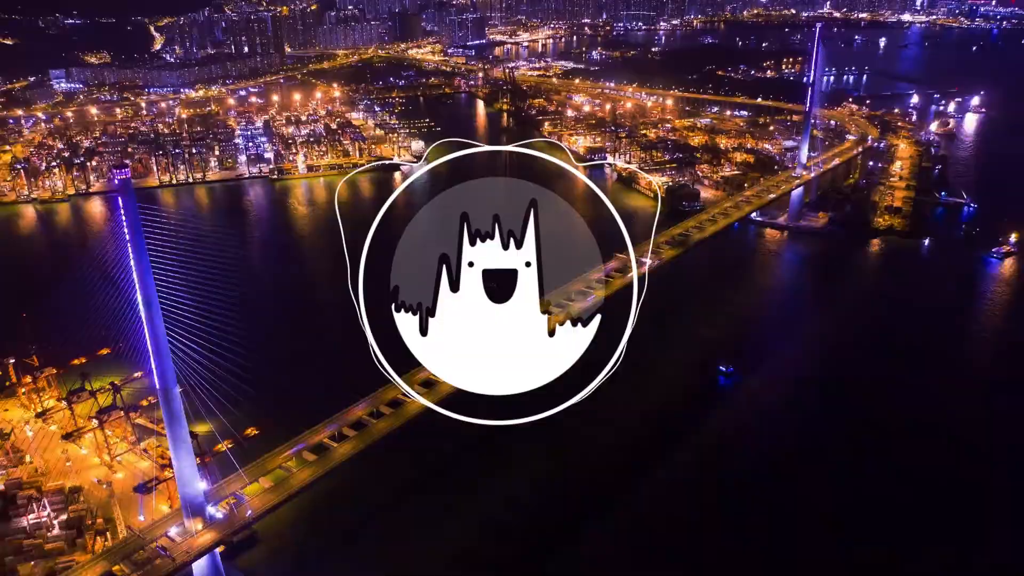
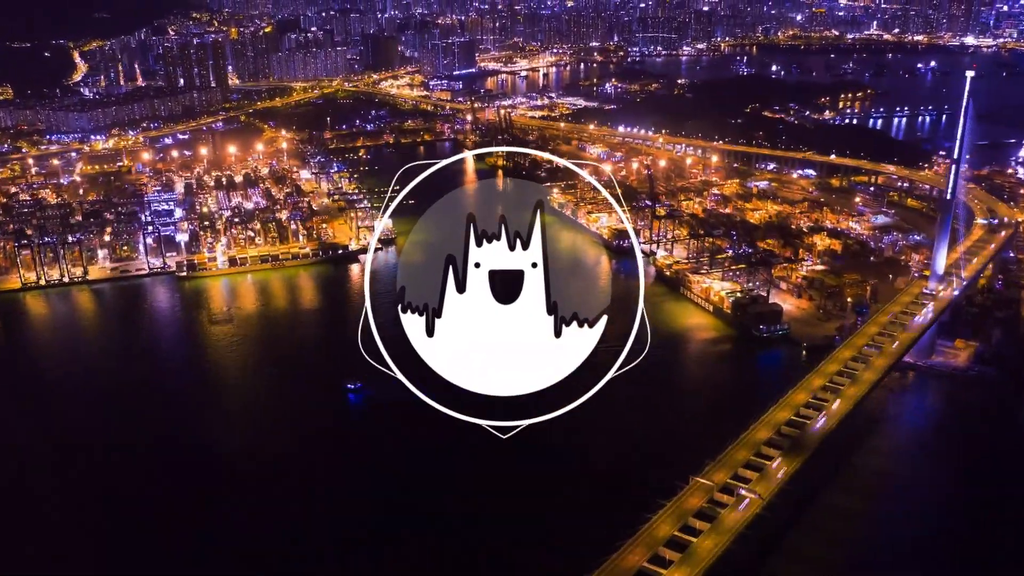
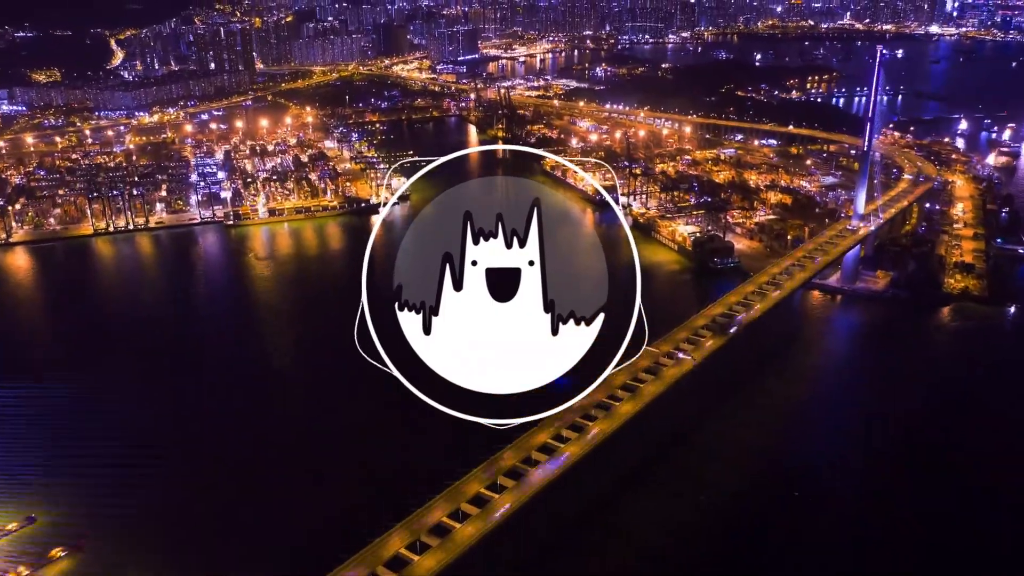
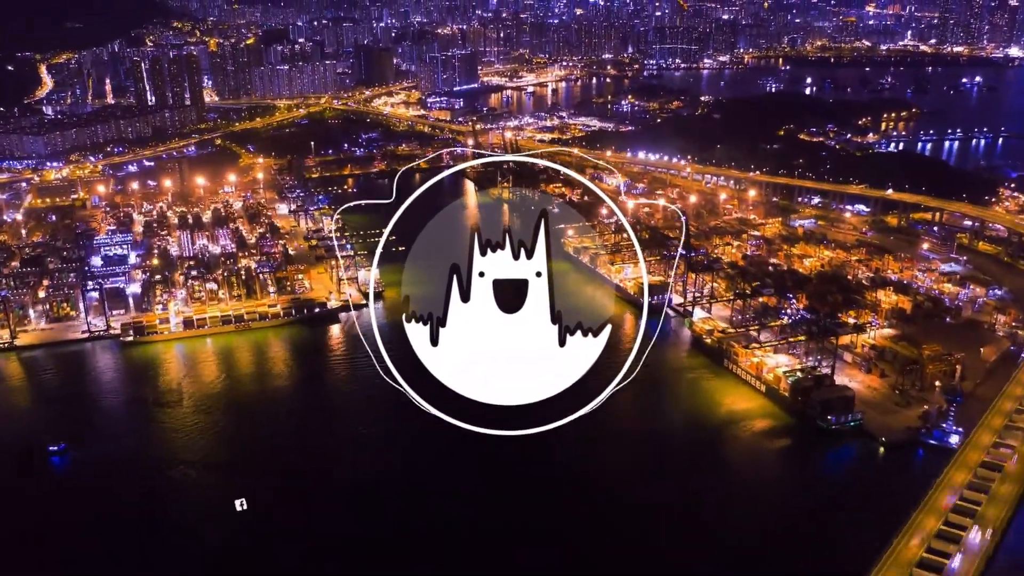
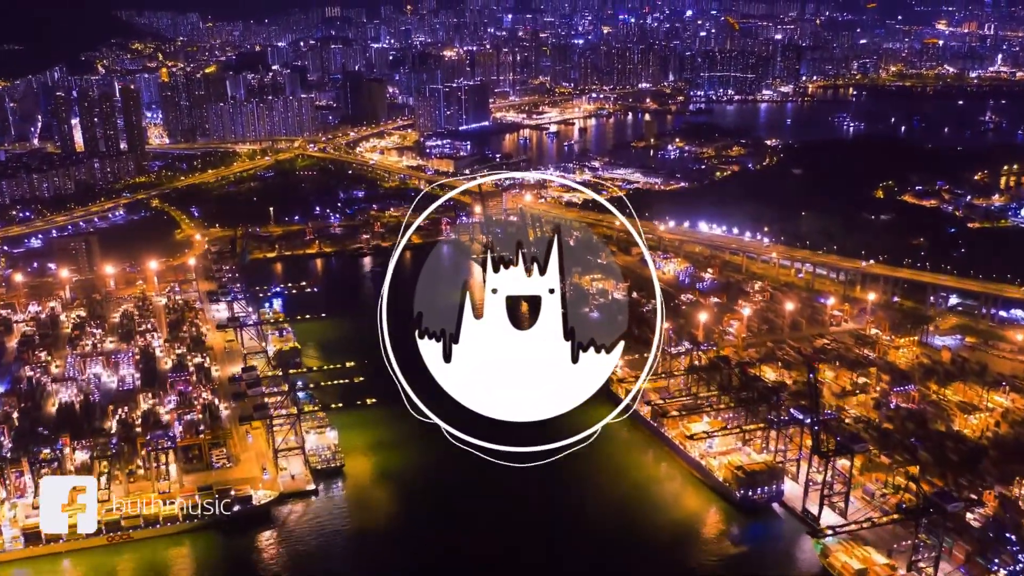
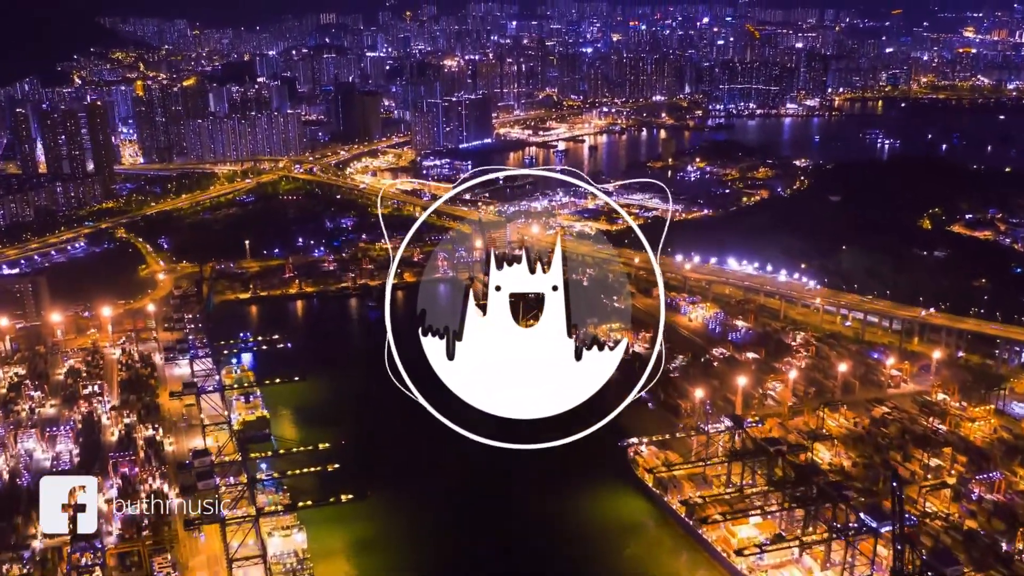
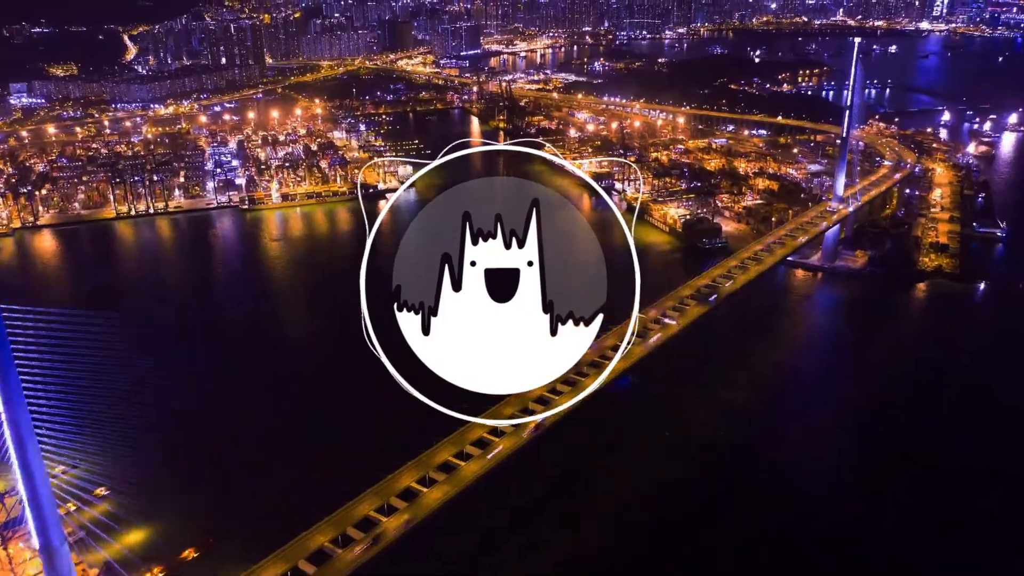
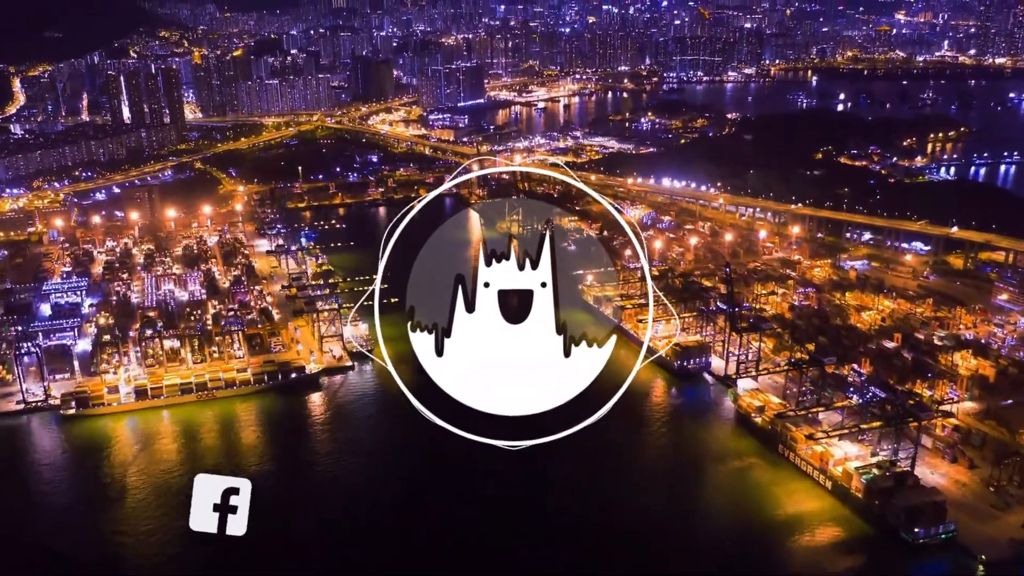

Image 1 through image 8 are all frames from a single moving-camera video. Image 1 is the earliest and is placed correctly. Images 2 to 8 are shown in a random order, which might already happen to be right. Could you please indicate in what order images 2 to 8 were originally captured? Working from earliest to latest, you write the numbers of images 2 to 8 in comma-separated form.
7, 3, 2, 4, 8, 5, 6
